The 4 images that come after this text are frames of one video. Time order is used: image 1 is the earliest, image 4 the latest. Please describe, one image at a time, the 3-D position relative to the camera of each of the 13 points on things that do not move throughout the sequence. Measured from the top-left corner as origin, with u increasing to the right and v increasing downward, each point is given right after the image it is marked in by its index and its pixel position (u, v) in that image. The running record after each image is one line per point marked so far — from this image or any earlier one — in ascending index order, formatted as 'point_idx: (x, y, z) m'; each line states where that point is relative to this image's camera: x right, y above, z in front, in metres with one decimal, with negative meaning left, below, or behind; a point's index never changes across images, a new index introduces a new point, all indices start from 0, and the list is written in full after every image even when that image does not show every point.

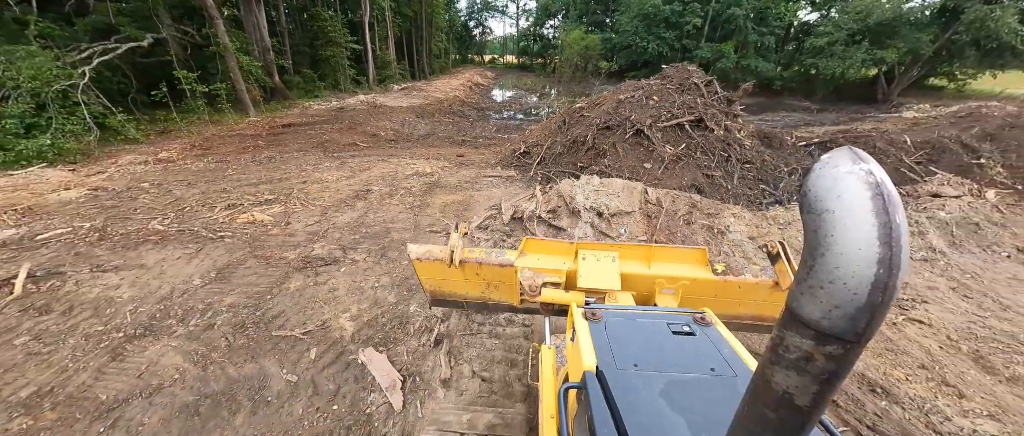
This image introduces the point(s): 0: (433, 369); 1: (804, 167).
0: (-0.6, -1.1, +2.7) m
1: (+5.3, +0.9, +5.7) m
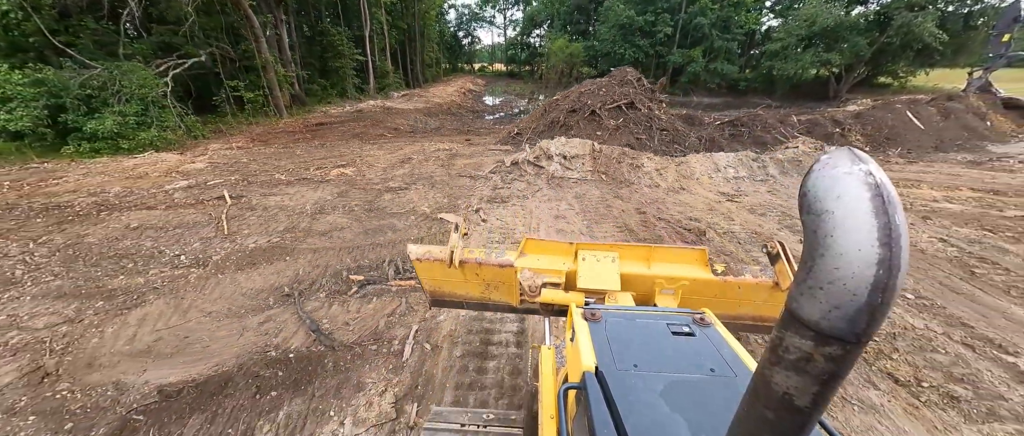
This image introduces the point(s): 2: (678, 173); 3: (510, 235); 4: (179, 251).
0: (-0.6, 0.0, +5.1) m
1: (+5.3, +2.2, +8.3) m
2: (+3.5, +0.9, +6.4) m
3: (0.0, -0.3, +4.6) m
4: (-4.4, -0.4, +4.2) m
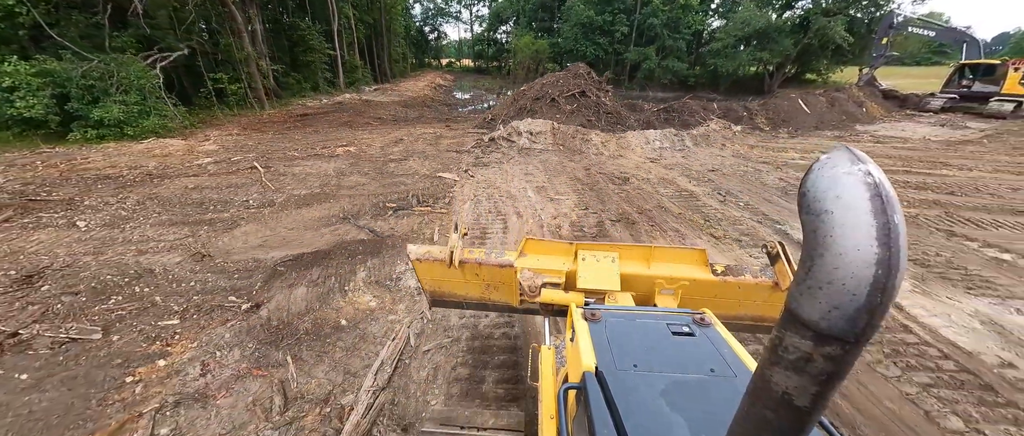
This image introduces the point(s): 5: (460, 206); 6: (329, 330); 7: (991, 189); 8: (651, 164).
0: (-1.0, +1.0, +6.8) m
1: (+4.5, +3.4, +10.5) m
2: (+2.9, +2.0, +8.4) m
3: (-0.4, +0.7, +6.2) m
4: (-4.7, +0.4, +5.5) m
5: (-0.9, +0.4, +5.6) m
6: (-1.7, -1.0, +3.0) m
7: (+9.8, +0.6, +6.4) m
8: (+3.3, +1.3, +7.4) m
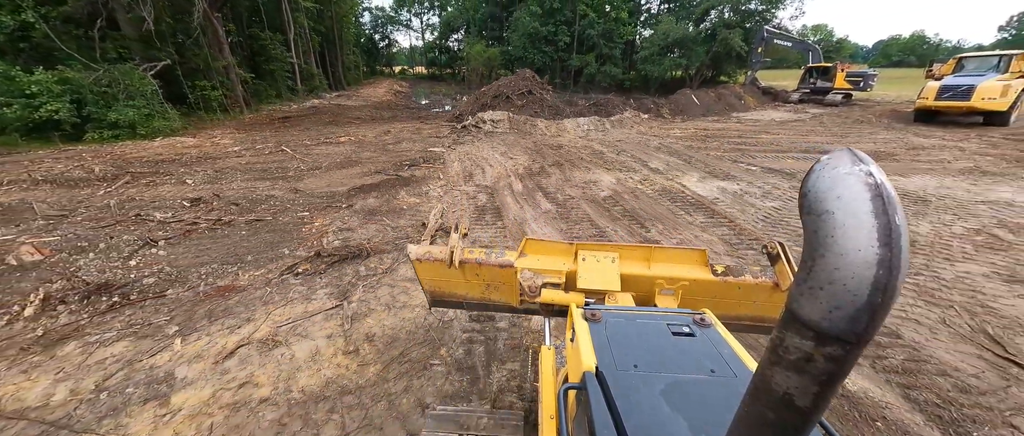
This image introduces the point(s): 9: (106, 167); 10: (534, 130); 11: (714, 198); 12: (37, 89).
0: (-1.9, +2.1, +9.4) m
1: (+2.9, +4.8, +13.8) m
2: (+1.7, +3.4, +11.5) m
3: (-1.2, +1.9, +8.9) m
4: (-5.4, +1.3, +7.7) m
5: (-1.6, +1.6, +8.3) m
6: (-2.0, +0.2, +5.5) m
7: (+8.9, +2.5, +10.3) m
8: (+2.3, +2.7, +10.6) m
9: (-9.5, +1.2, +7.2) m
10: (+0.8, +3.1, +11.0) m
11: (+3.9, +0.4, +5.9) m
12: (-14.2, +3.9, +9.4) m
